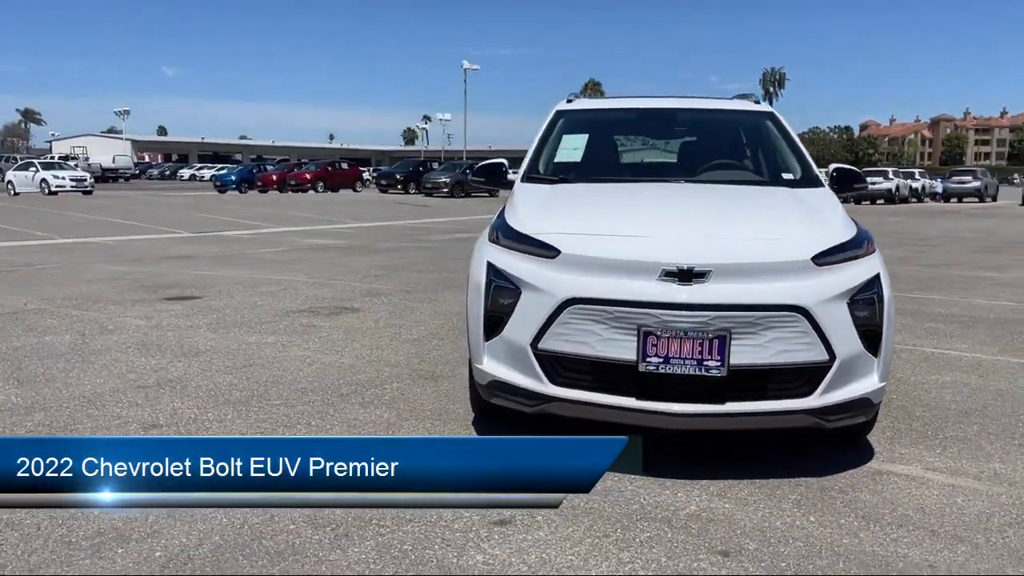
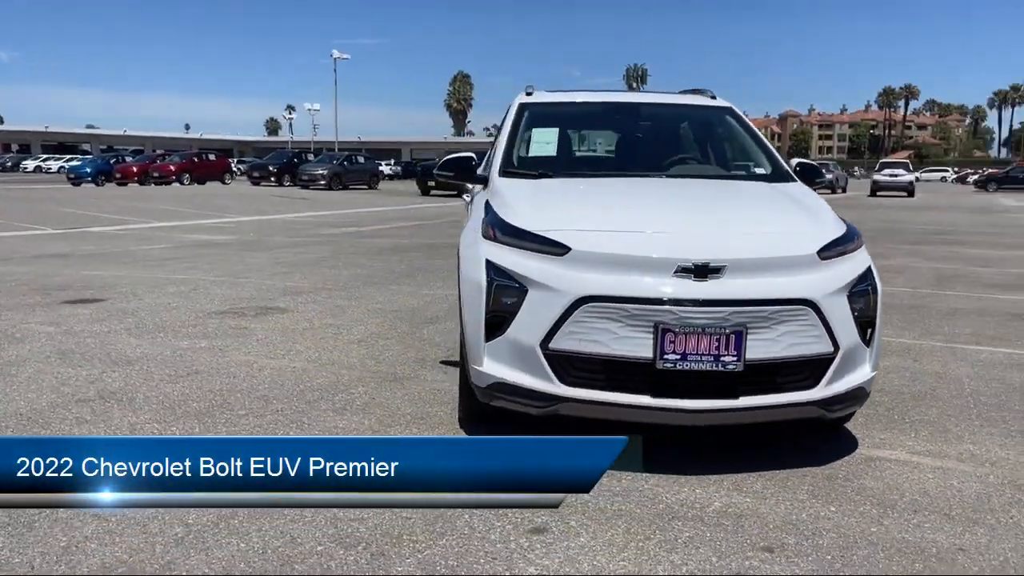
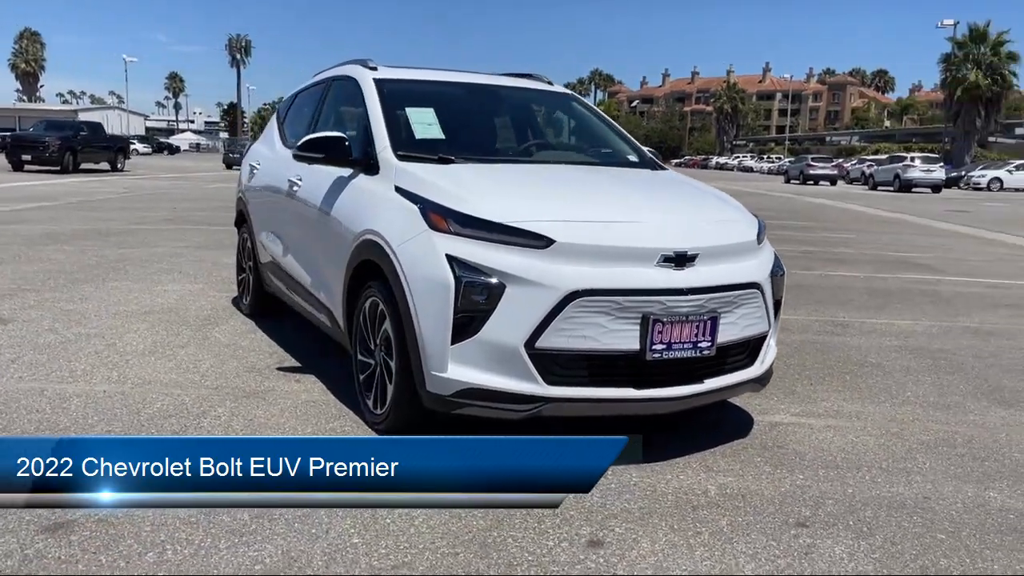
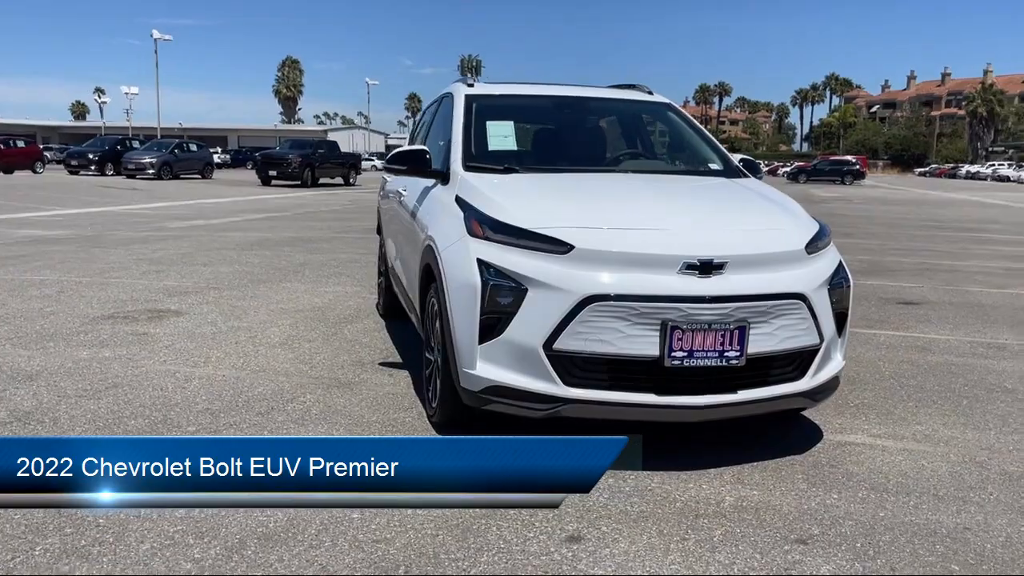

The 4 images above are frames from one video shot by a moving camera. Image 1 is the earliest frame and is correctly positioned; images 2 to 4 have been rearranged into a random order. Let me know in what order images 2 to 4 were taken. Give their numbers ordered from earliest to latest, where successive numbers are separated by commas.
2, 4, 3
